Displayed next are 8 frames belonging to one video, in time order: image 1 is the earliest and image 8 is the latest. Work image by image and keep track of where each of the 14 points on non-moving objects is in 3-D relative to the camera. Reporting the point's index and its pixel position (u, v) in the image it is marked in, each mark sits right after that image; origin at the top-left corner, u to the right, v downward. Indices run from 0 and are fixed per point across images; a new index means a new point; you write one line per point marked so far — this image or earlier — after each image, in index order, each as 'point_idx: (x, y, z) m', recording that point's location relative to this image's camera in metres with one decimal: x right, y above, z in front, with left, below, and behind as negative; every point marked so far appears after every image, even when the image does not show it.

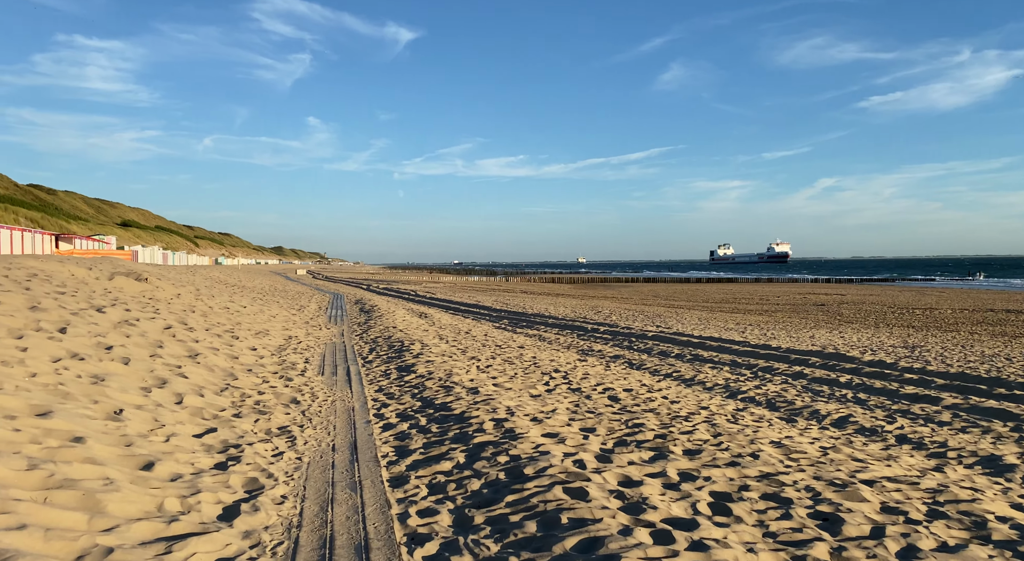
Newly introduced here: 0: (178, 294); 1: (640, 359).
0: (-7.4, -0.3, +16.5) m
1: (+2.4, -1.5, +14.2) m
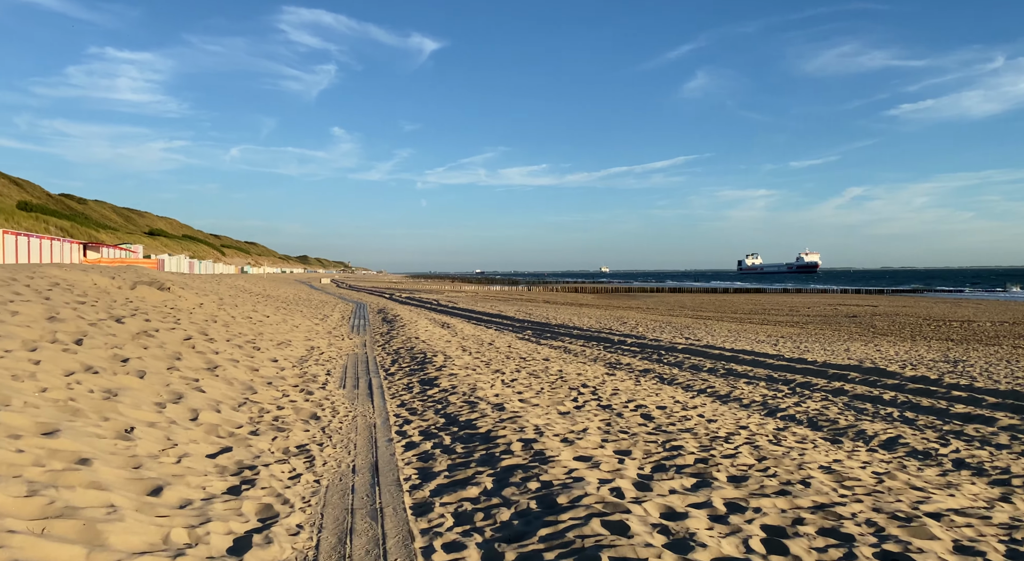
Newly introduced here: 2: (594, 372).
0: (-6.8, -0.5, +16.3) m
1: (+2.9, -1.7, +13.7) m
2: (+1.5, -1.6, +13.1) m
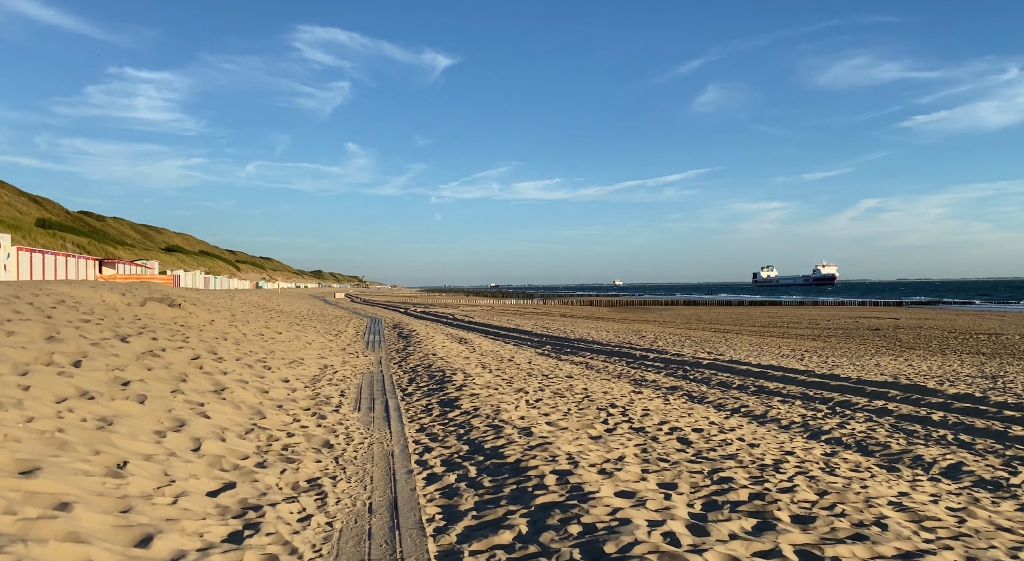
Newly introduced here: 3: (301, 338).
0: (-6.4, -0.9, +15.9) m
1: (+3.3, -2.0, +13.1) m
2: (+1.8, -1.9, +12.5) m
3: (-5.0, -1.3, +17.7) m
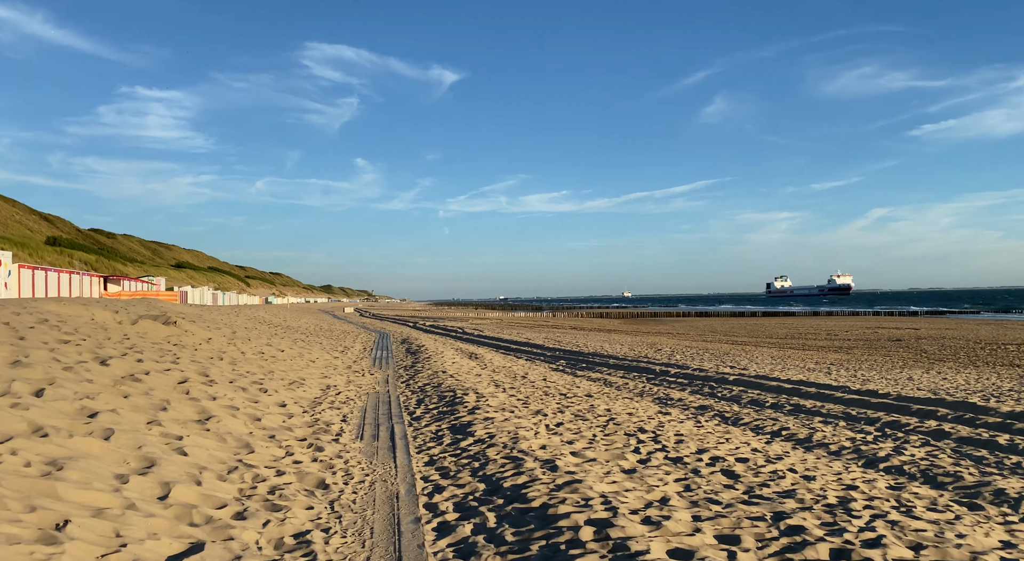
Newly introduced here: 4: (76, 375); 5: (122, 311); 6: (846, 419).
0: (-6.1, -1.2, +15.0) m
1: (+3.6, -2.1, +12.1) m
2: (+2.1, -2.0, +11.6) m
3: (-4.7, -1.7, +16.8) m
4: (-4.4, -0.9, +7.5) m
5: (-7.9, -0.6, +15.2) m
6: (+5.0, -2.1, +11.2) m
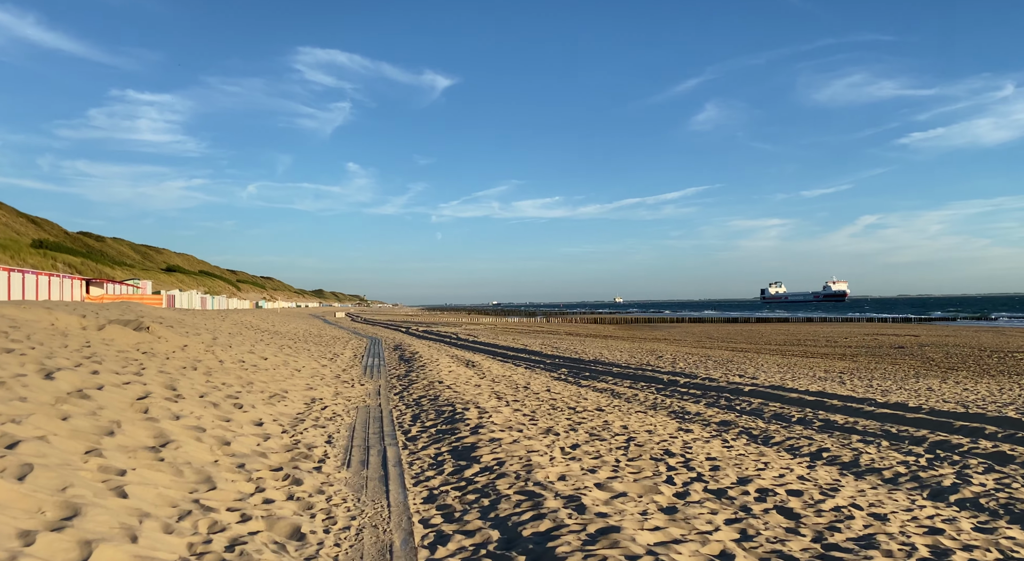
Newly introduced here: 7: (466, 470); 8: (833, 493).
0: (-6.0, -1.2, +13.8) m
1: (+3.6, -2.2, +11.0) m
2: (+2.2, -2.1, +10.4) m
3: (-4.6, -1.7, +15.6) m
4: (-4.2, -0.9, +6.3) m
5: (-7.9, -0.7, +14.0) m
6: (+5.1, -2.1, +10.1) m
7: (-0.4, -1.7, +6.8) m
8: (+2.9, -1.9, +6.8) m
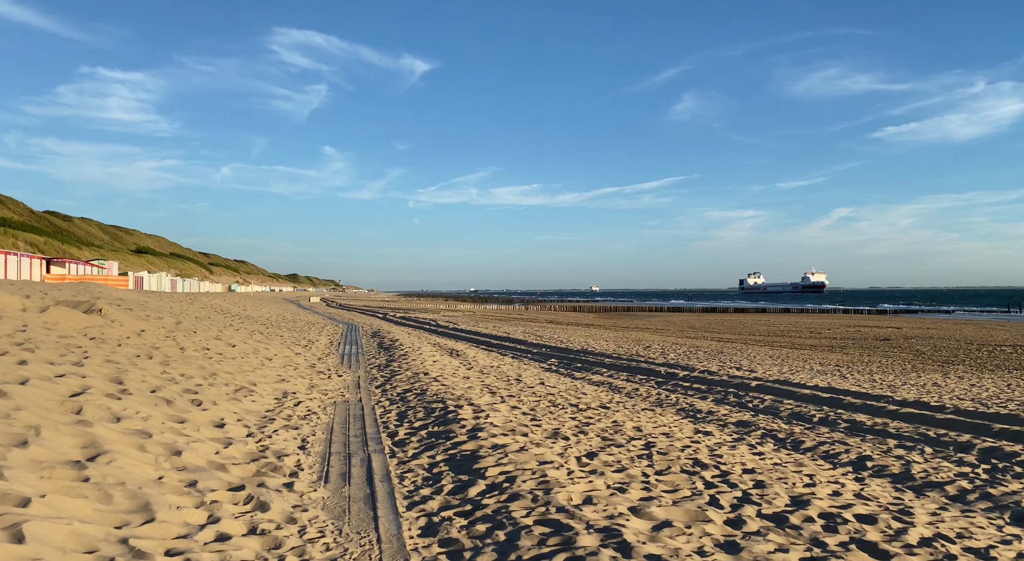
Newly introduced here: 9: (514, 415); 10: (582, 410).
0: (-6.2, -0.8, +12.5) m
1: (+3.6, -2.0, +9.9) m
2: (+2.1, -1.9, +9.3) m
3: (-4.8, -1.4, +14.3) m
4: (-4.1, -0.7, +5.0) m
5: (-8.0, -0.3, +12.6) m
6: (+5.1, -2.0, +9.1) m
7: (-0.3, -1.5, +5.7) m
8: (+3.0, -1.8, +5.7) m
9: (0.0, -1.7, +9.3) m
10: (+1.0, -1.8, +10.5) m
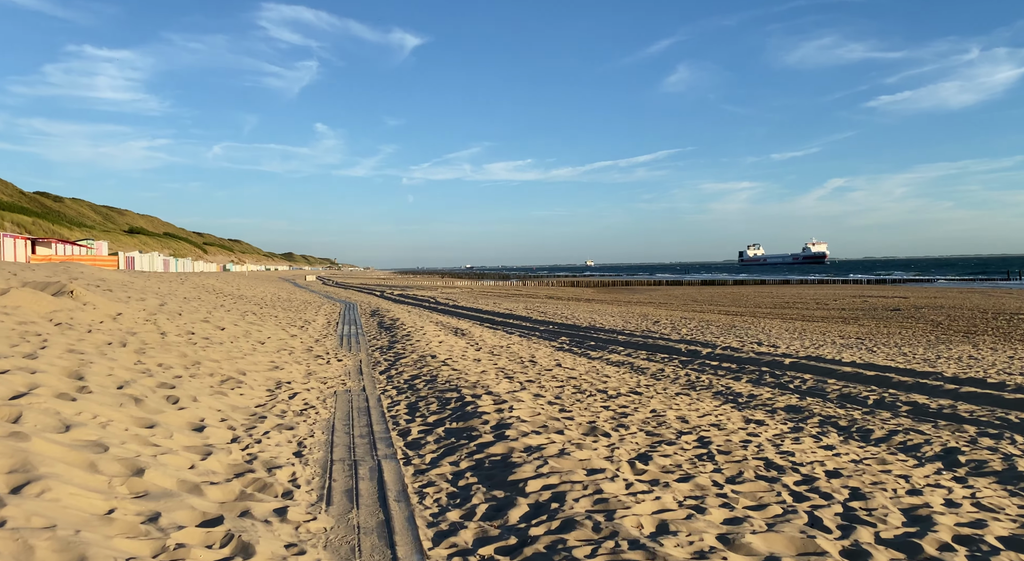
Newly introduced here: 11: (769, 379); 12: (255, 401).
0: (-5.9, -0.5, +11.2) m
1: (+3.9, -1.6, +8.8) m
2: (+2.4, -1.5, +8.2) m
3: (-4.6, -1.0, +13.1) m
4: (-3.8, -0.6, +3.8) m
5: (-7.8, 0.0, +11.3) m
6: (+5.4, -1.6, +8.0) m
7: (0.0, -1.4, +4.5) m
8: (+3.3, -1.6, +4.6) m
9: (+0.3, -1.4, +8.1) m
10: (+1.3, -1.4, +9.4) m
11: (+4.1, -1.6, +12.0) m
12: (-2.6, -1.2, +7.8) m
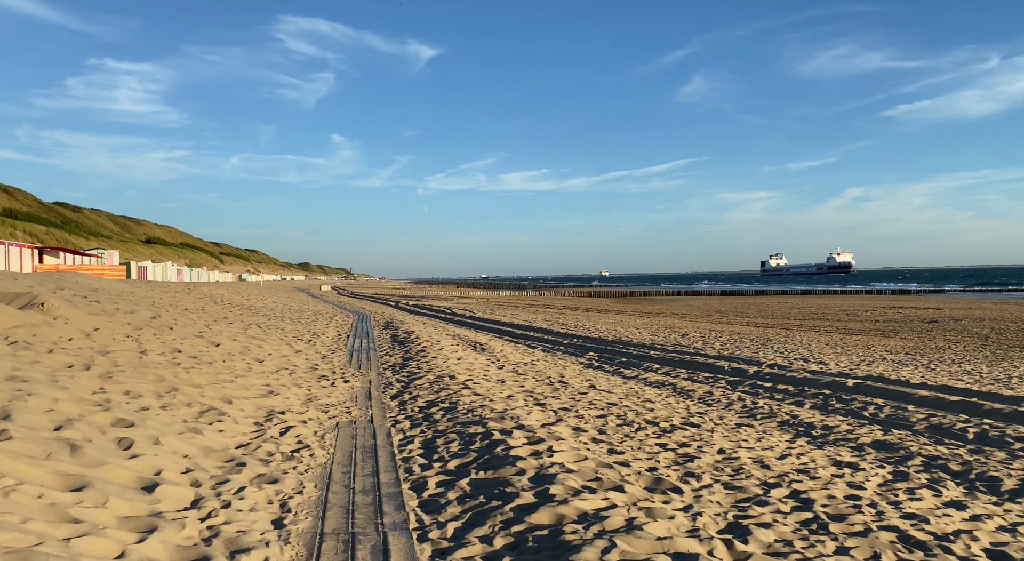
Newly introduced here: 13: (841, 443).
0: (-5.5, -0.7, +9.9) m
1: (+4.2, -1.7, +7.2) m
2: (+2.8, -1.6, +6.7) m
3: (-4.1, -1.1, +11.7) m
4: (-3.6, -0.7, +2.4) m
5: (-7.4, -0.1, +10.0) m
6: (+5.7, -1.7, +6.4) m
7: (+0.3, -1.4, +3.0) m
8: (+3.6, -1.6, +3.0) m
9: (+0.6, -1.5, +6.6) m
10: (+1.6, -1.6, +7.9) m
11: (+4.5, -1.7, +10.4) m
12: (-2.3, -1.3, +6.3) m
13: (+3.5, -1.7, +8.0) m
